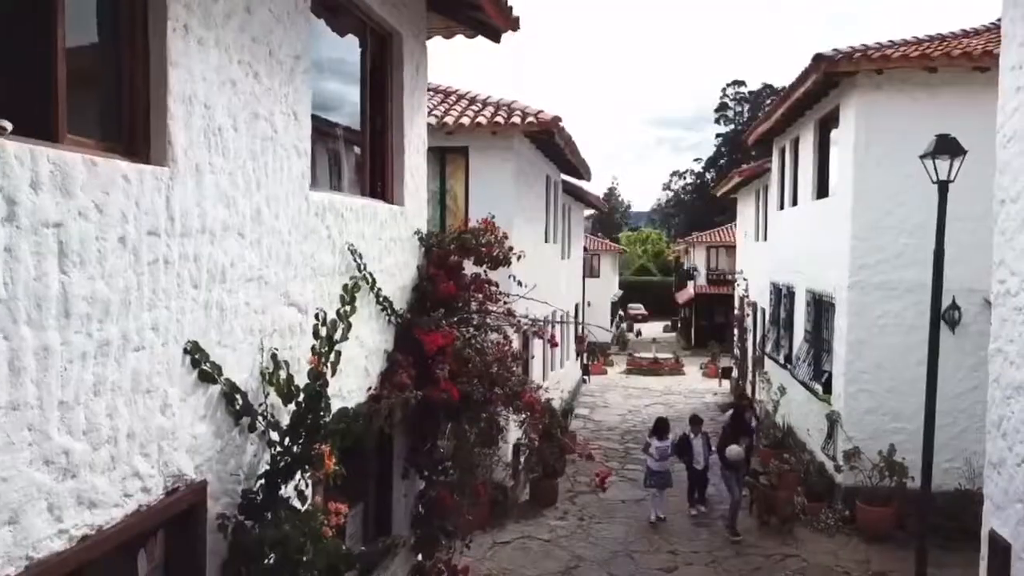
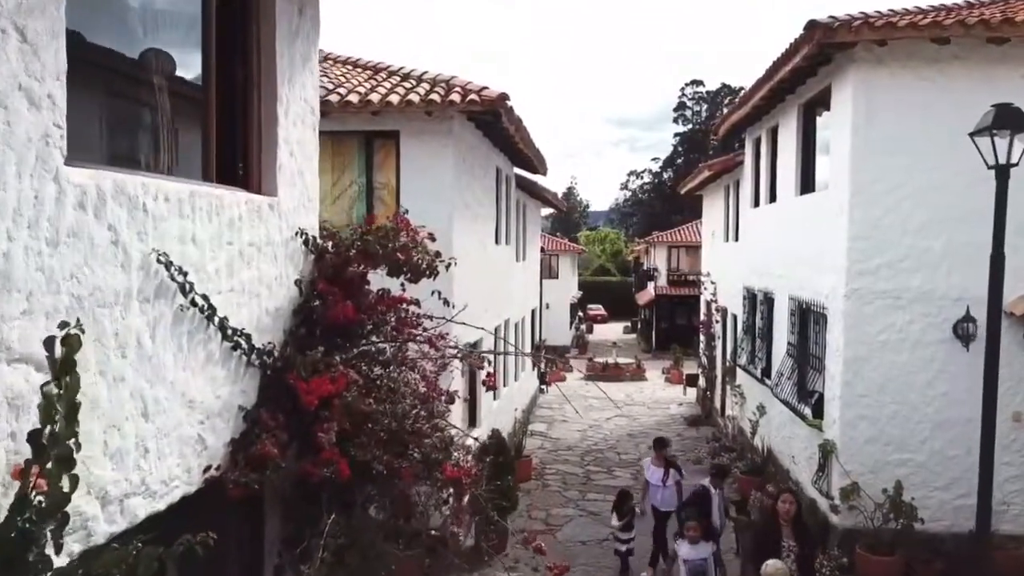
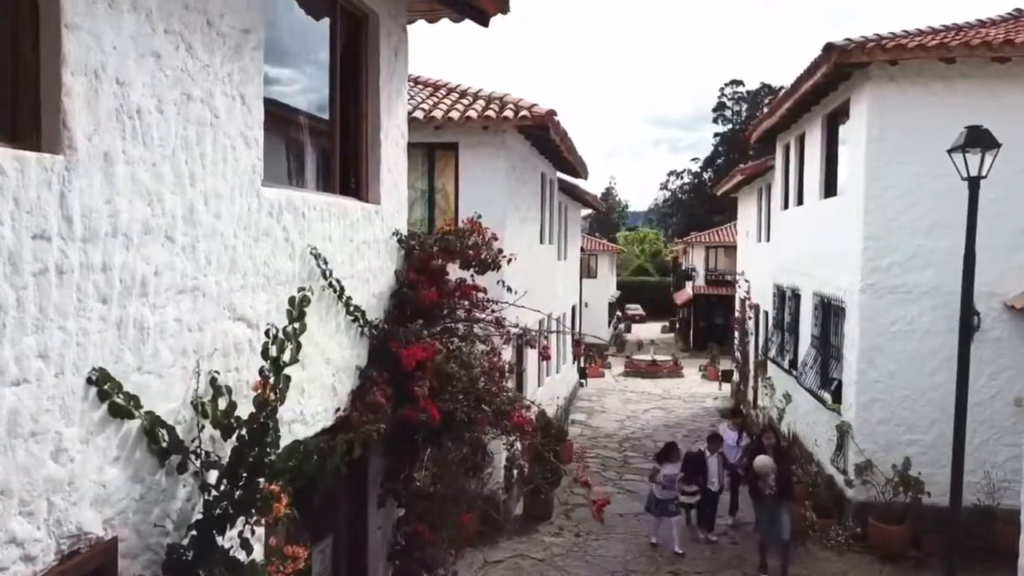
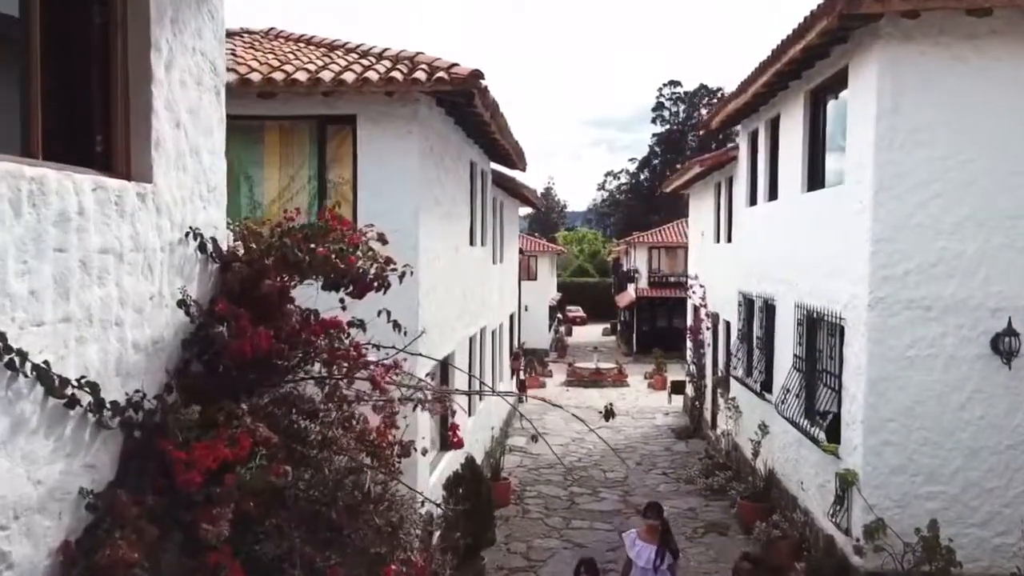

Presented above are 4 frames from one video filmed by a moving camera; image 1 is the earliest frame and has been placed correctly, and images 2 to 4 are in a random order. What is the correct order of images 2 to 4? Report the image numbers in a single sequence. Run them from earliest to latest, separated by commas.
3, 2, 4
